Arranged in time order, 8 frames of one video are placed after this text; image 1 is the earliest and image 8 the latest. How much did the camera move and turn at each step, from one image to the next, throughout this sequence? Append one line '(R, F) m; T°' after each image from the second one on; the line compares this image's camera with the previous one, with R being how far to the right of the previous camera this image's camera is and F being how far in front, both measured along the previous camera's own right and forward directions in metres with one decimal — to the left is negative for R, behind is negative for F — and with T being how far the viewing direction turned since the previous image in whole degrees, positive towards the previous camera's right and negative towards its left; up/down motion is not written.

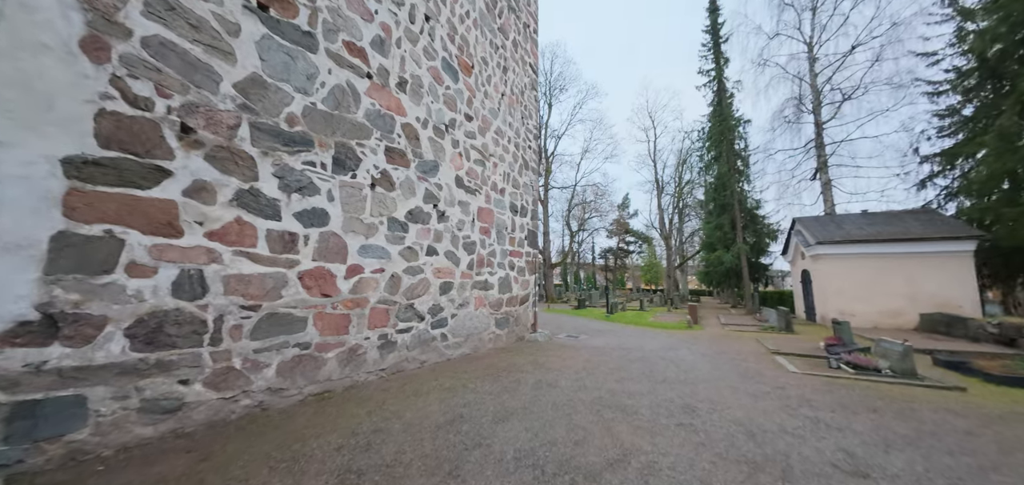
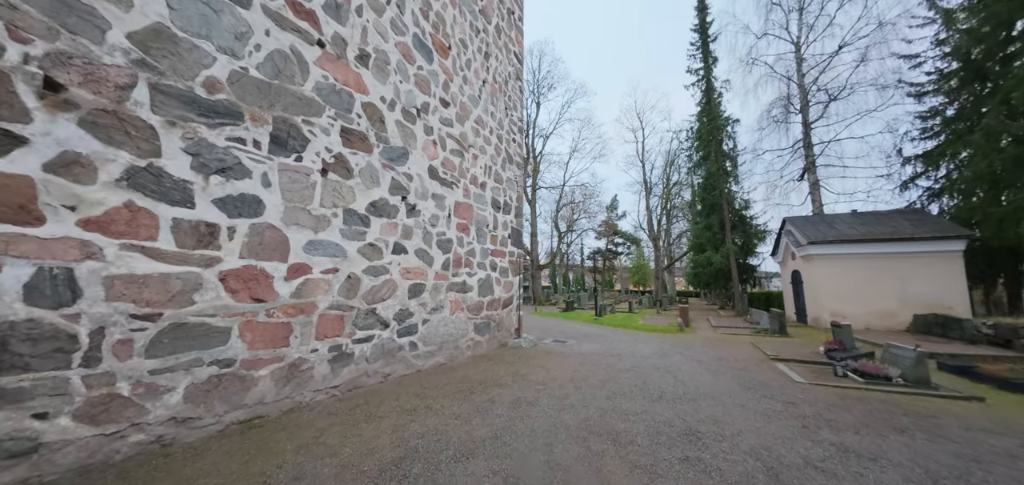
(+0.2, +0.5) m; +2°
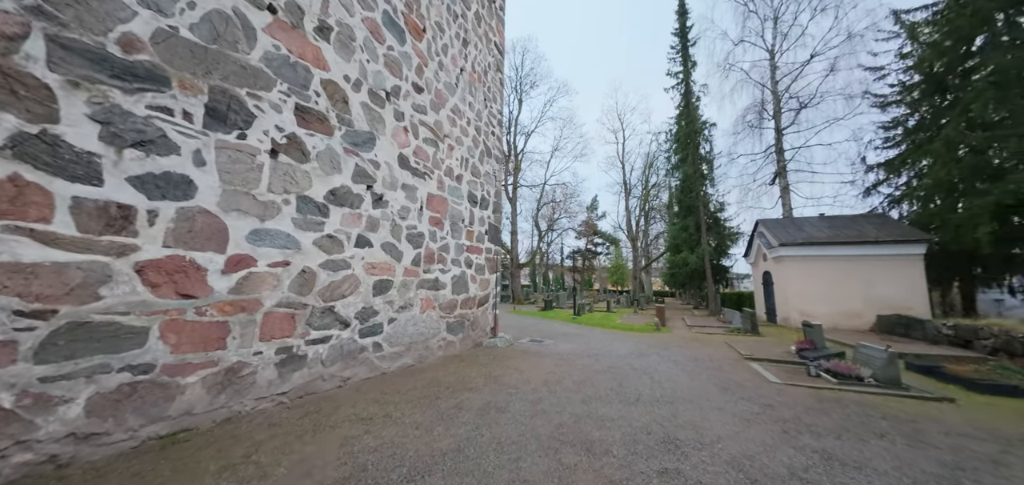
(+0.1, +0.2) m; +3°
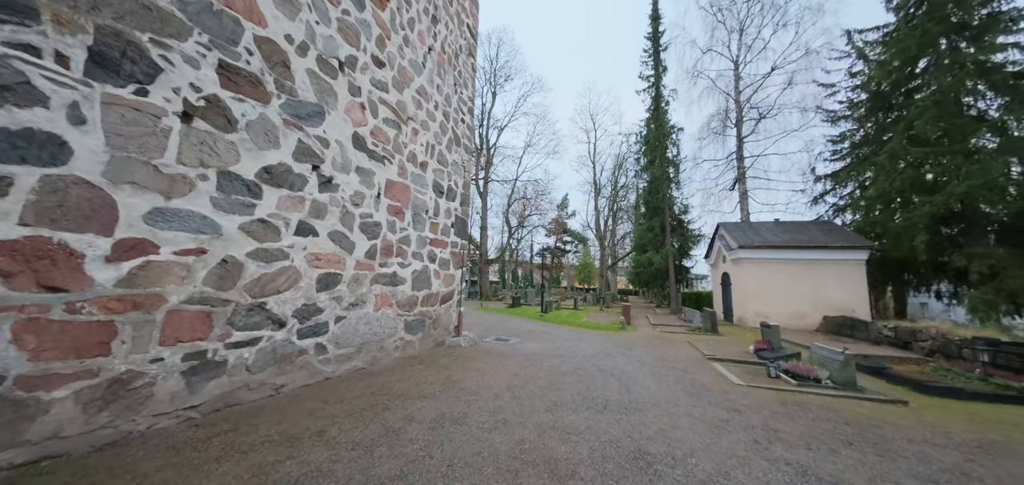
(+0.1, +0.3) m; +5°
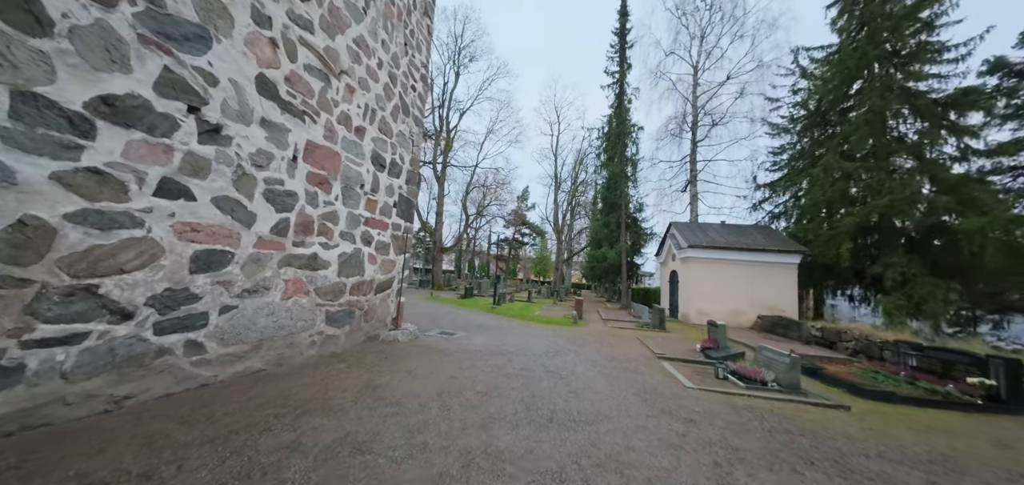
(+0.2, +0.5) m; +7°
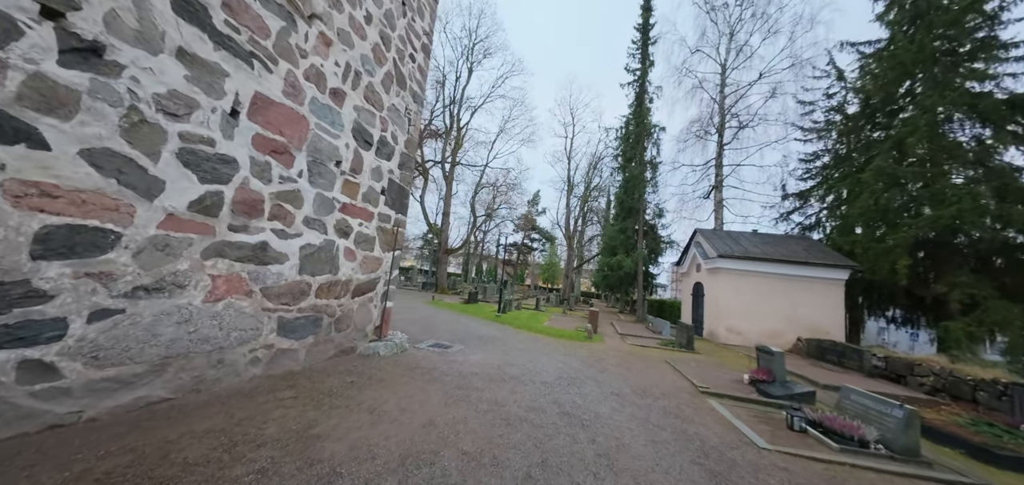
(0.0, +1.0) m; -2°
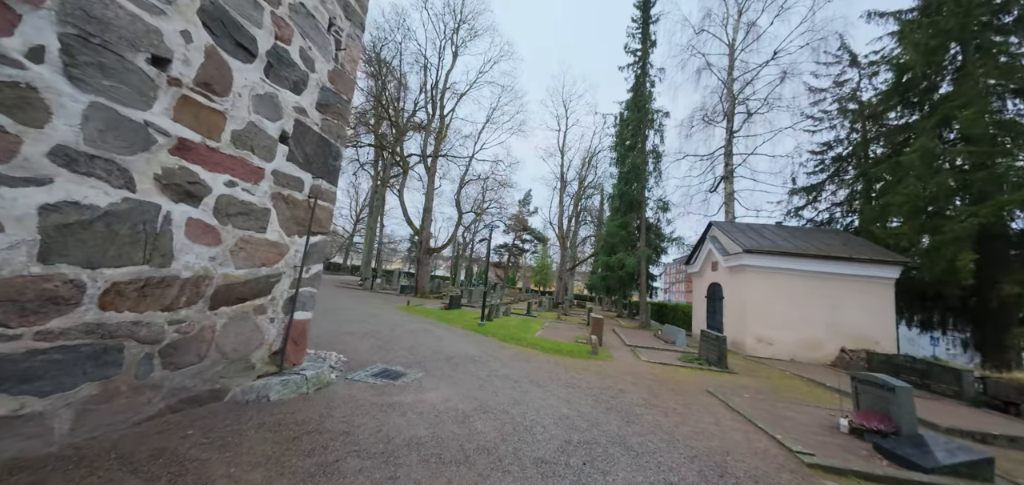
(+0.2, +1.8) m; +2°
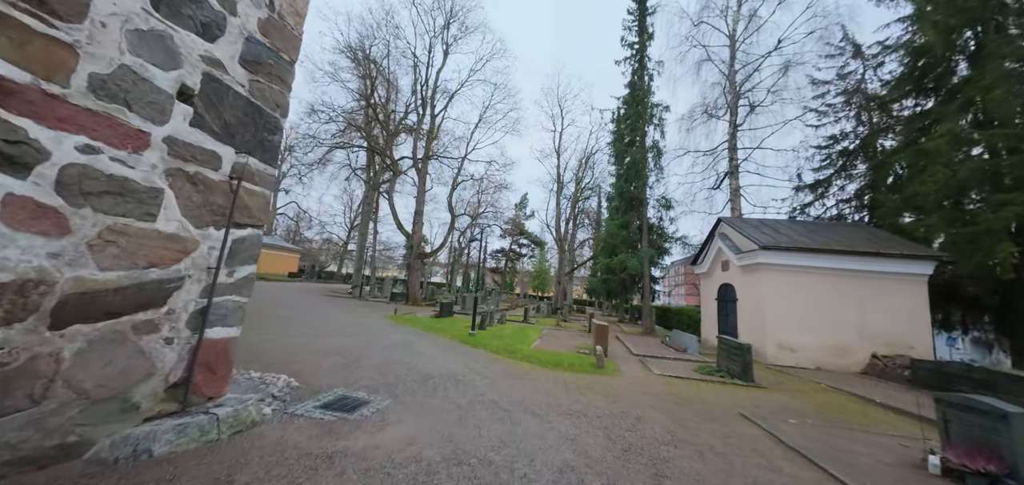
(+0.1, +0.8) m; 0°
